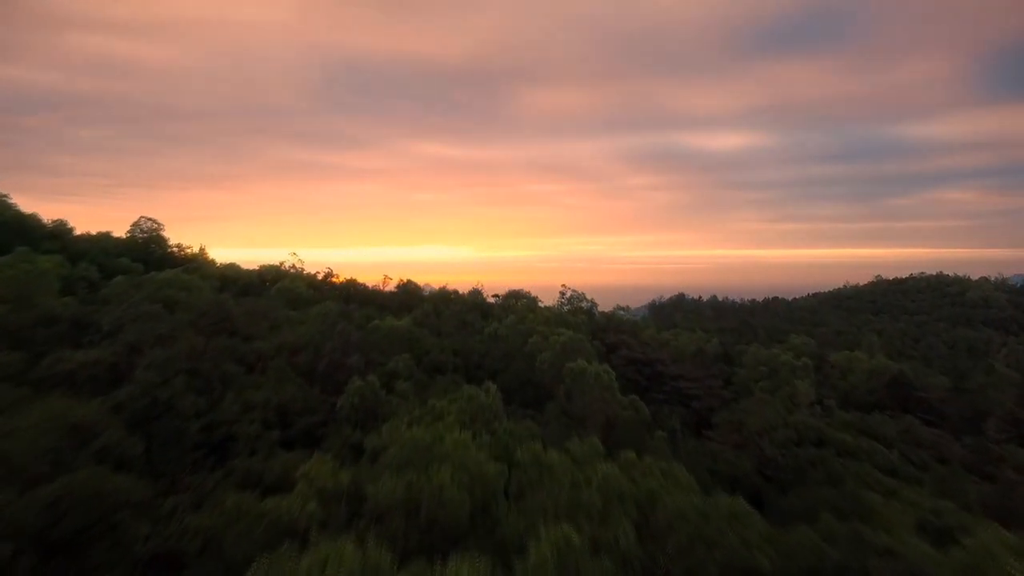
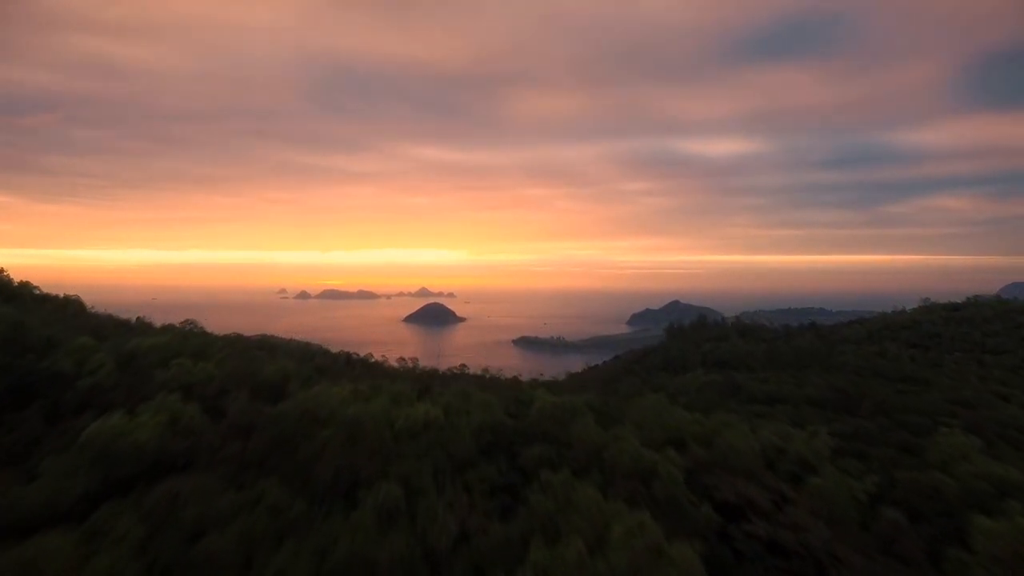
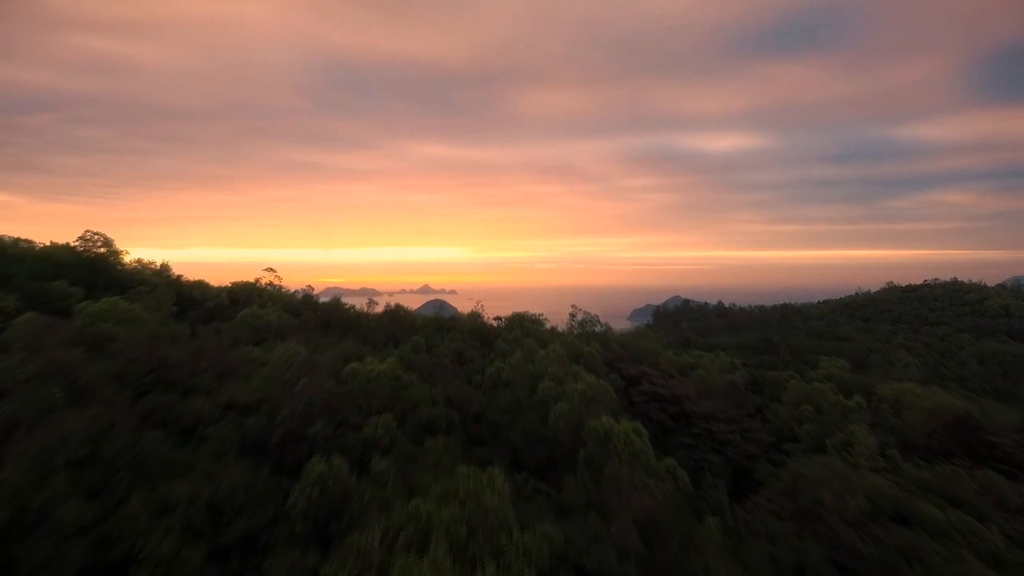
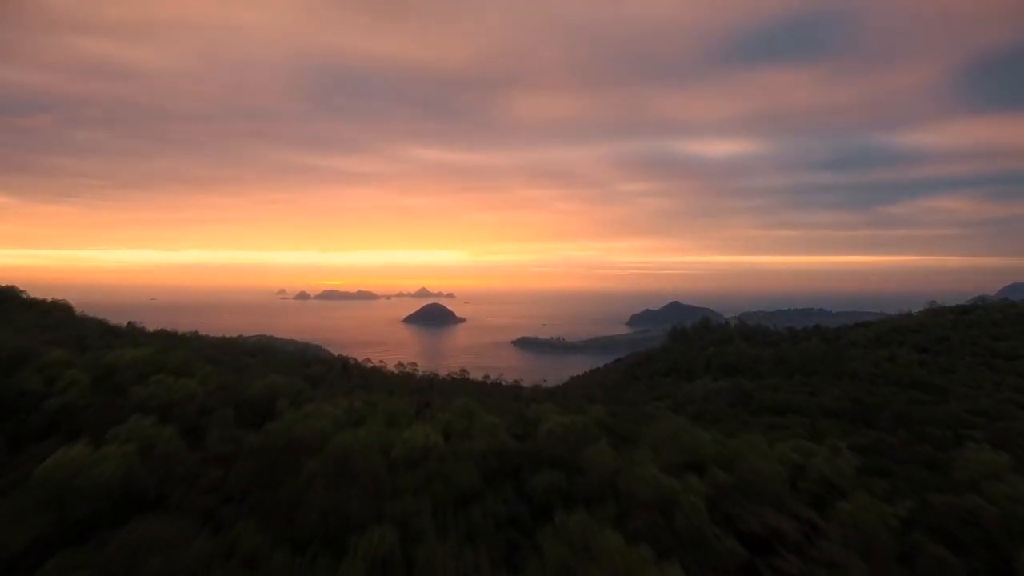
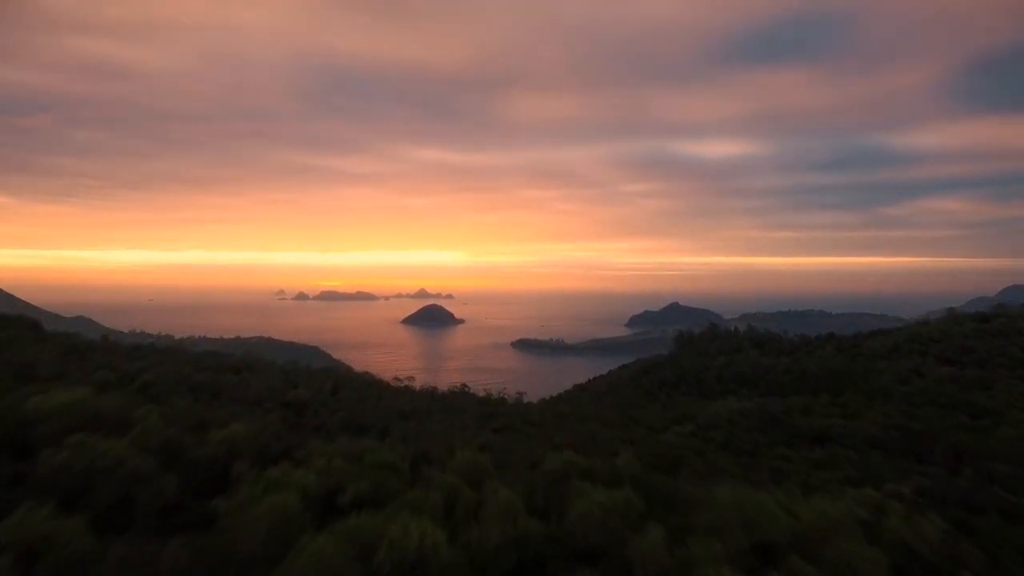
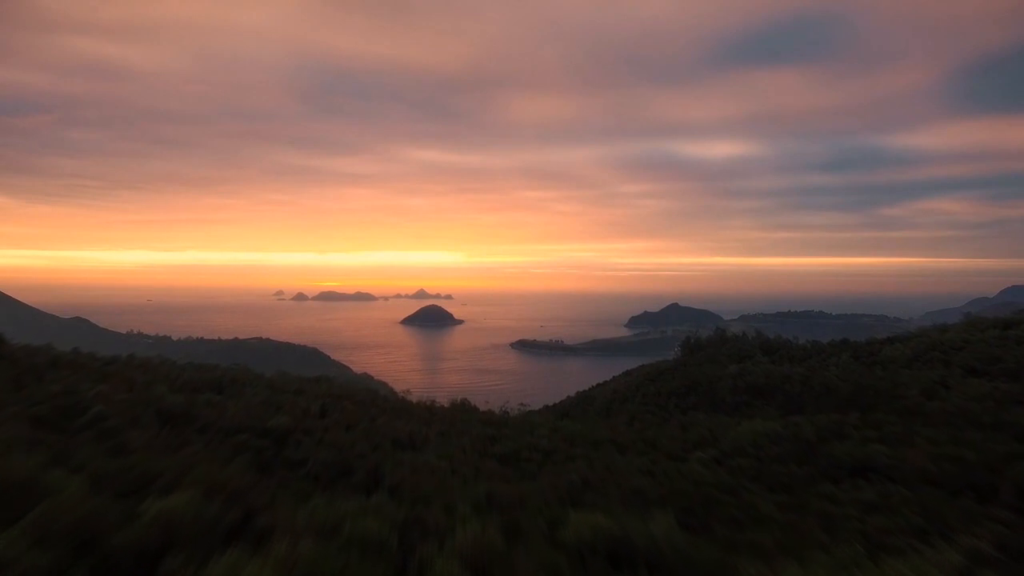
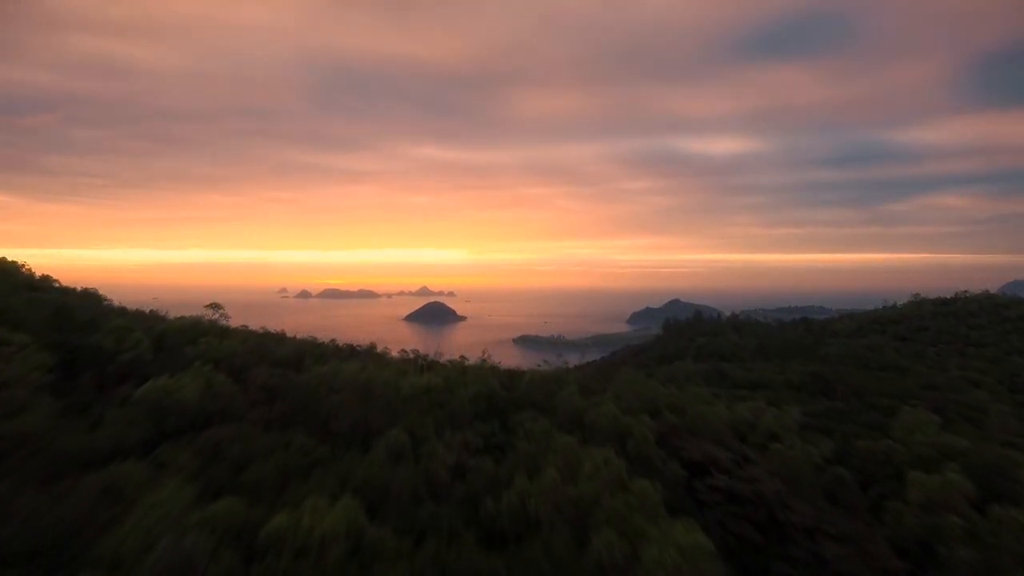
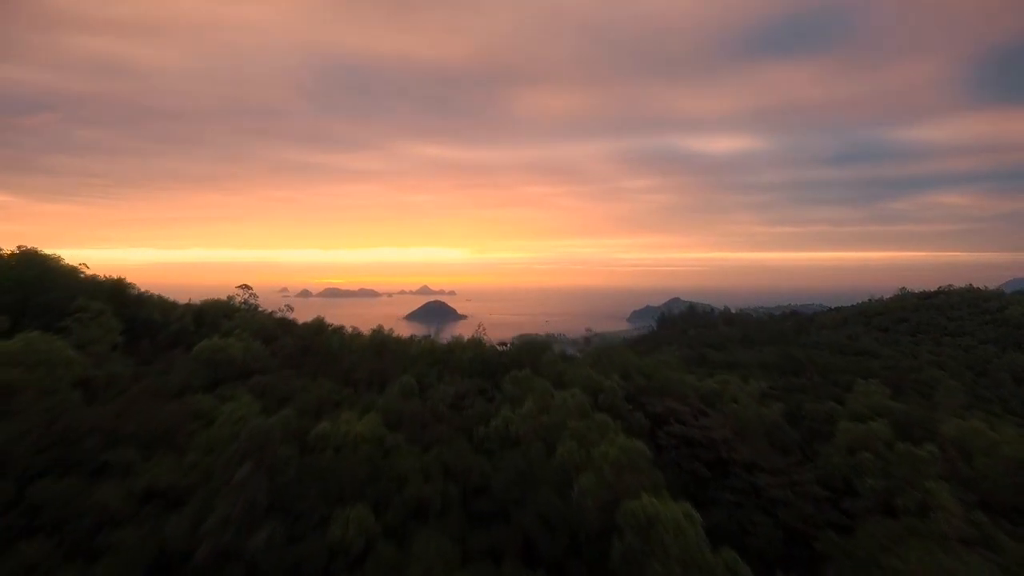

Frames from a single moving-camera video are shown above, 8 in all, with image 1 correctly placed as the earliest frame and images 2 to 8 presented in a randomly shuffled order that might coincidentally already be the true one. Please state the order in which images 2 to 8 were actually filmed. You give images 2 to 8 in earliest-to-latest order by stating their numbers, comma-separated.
3, 8, 7, 2, 4, 5, 6
